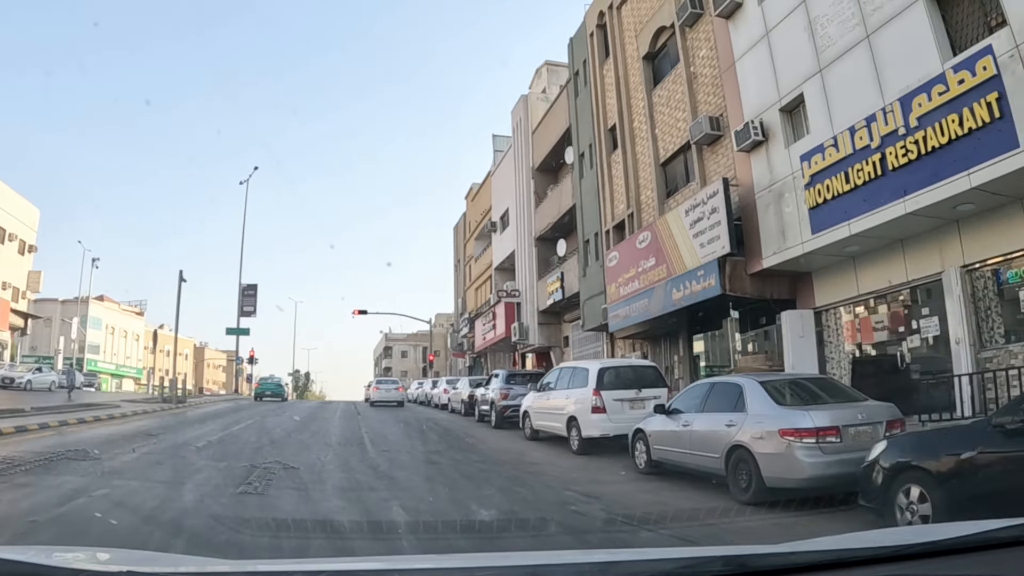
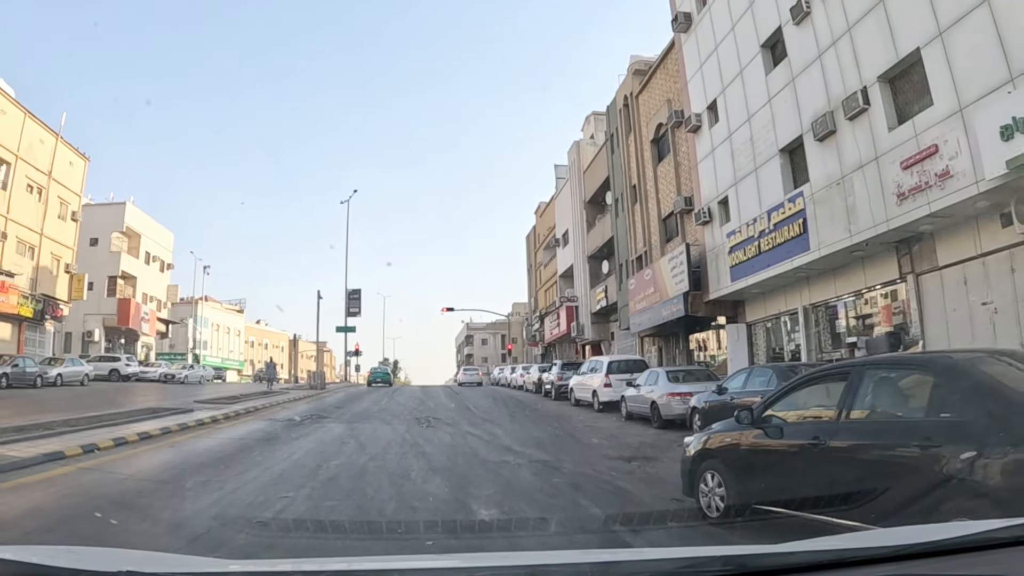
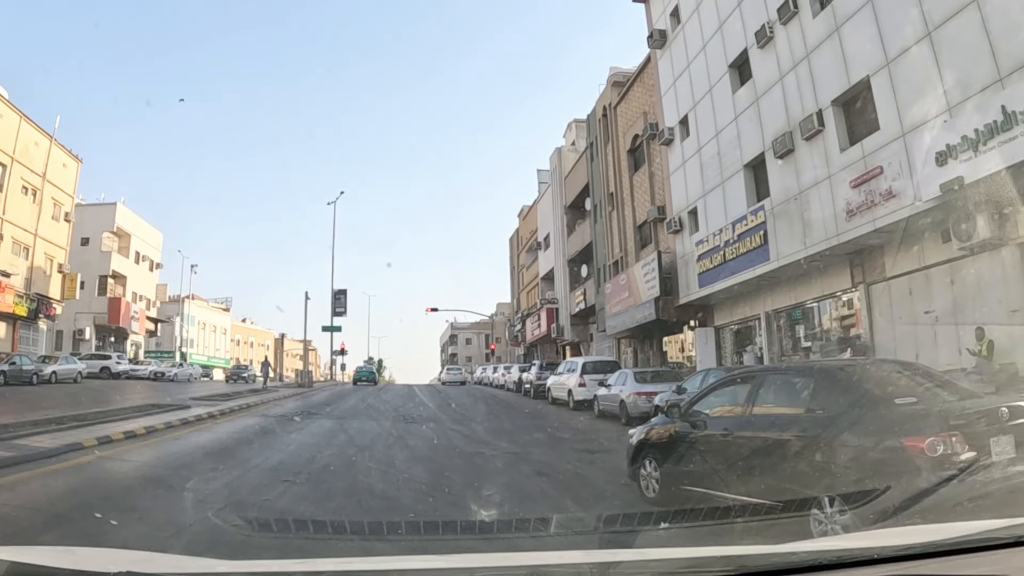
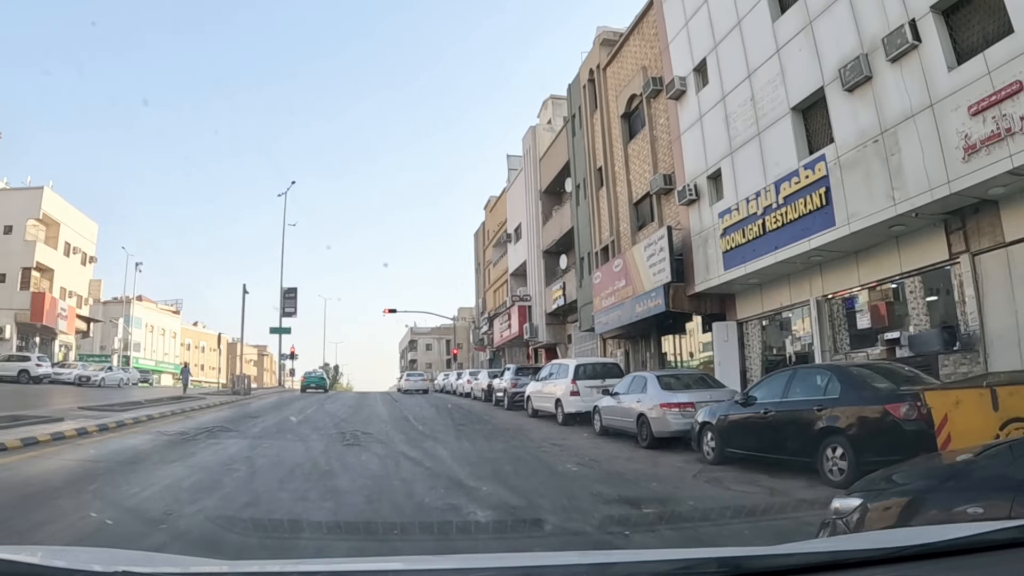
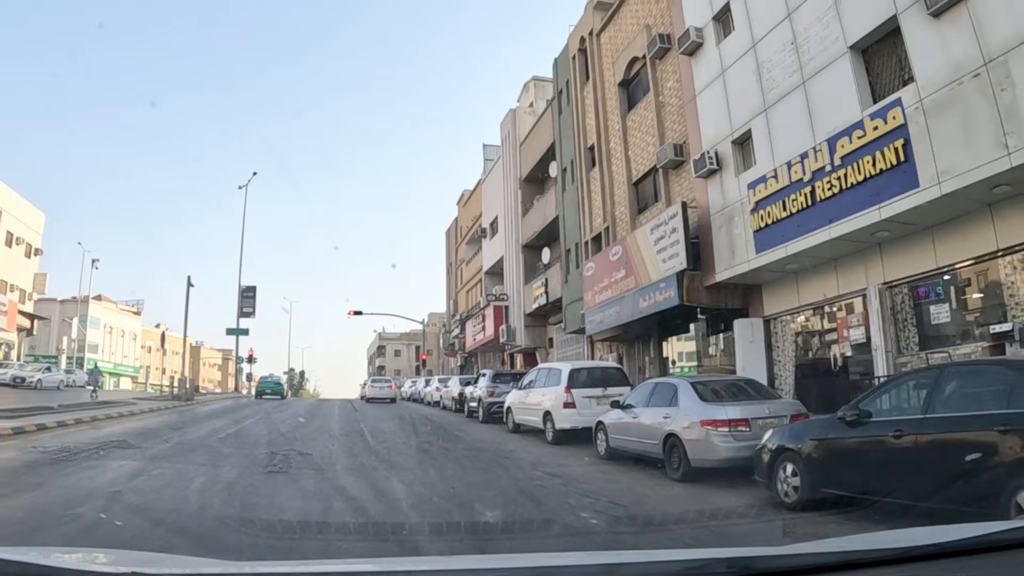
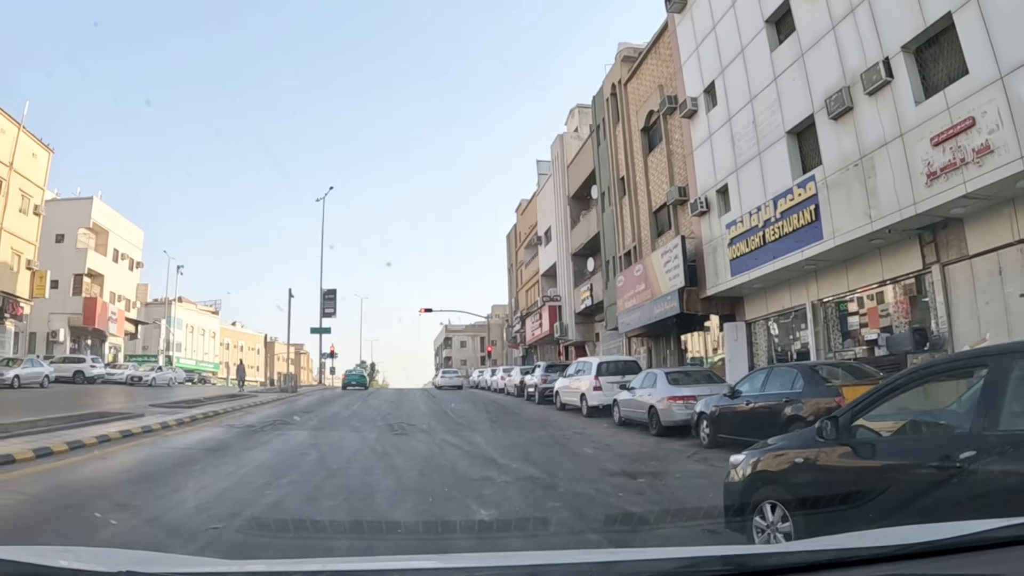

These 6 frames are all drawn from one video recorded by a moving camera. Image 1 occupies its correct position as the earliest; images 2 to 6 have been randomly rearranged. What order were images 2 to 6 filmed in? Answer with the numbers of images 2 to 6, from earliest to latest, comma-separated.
5, 4, 6, 2, 3
